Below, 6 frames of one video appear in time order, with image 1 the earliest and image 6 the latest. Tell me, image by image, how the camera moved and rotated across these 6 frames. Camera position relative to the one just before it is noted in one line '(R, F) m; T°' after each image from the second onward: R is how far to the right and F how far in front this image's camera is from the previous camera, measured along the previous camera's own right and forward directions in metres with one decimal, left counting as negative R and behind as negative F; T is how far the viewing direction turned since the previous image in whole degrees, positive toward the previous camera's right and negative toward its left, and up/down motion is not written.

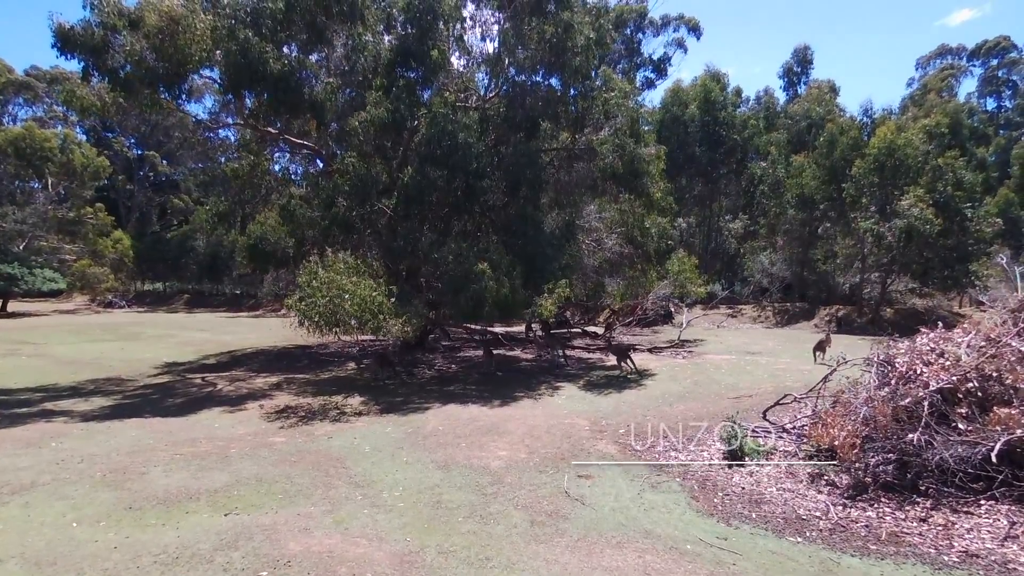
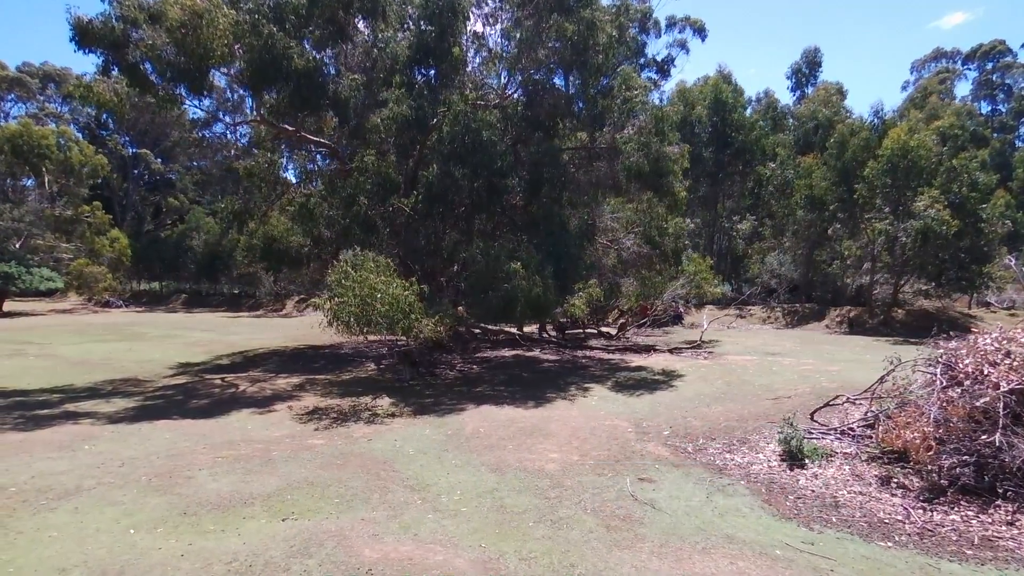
(-0.7, +0.2) m; +1°
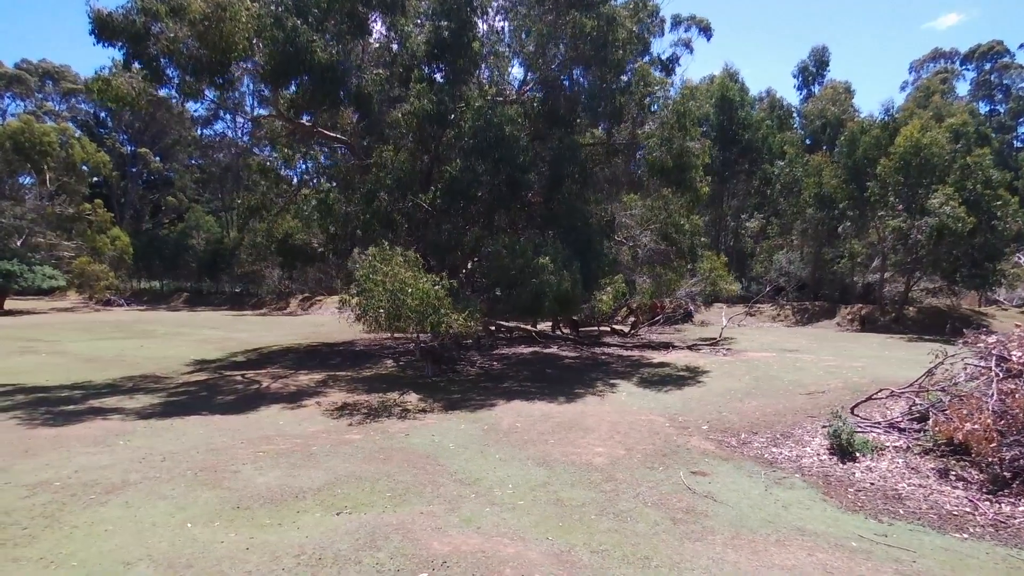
(-0.6, +0.1) m; 0°
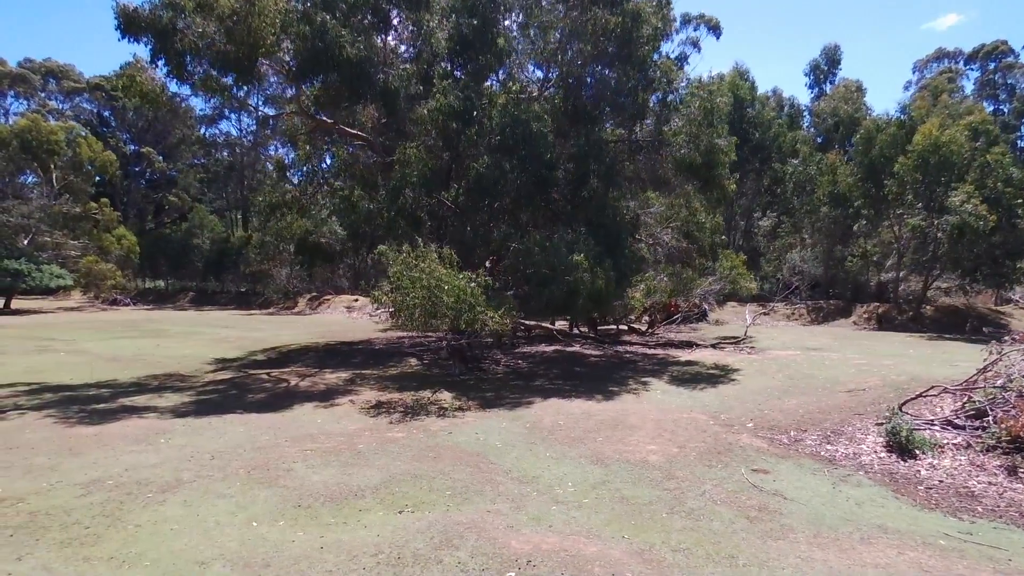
(-0.6, +0.1) m; 0°
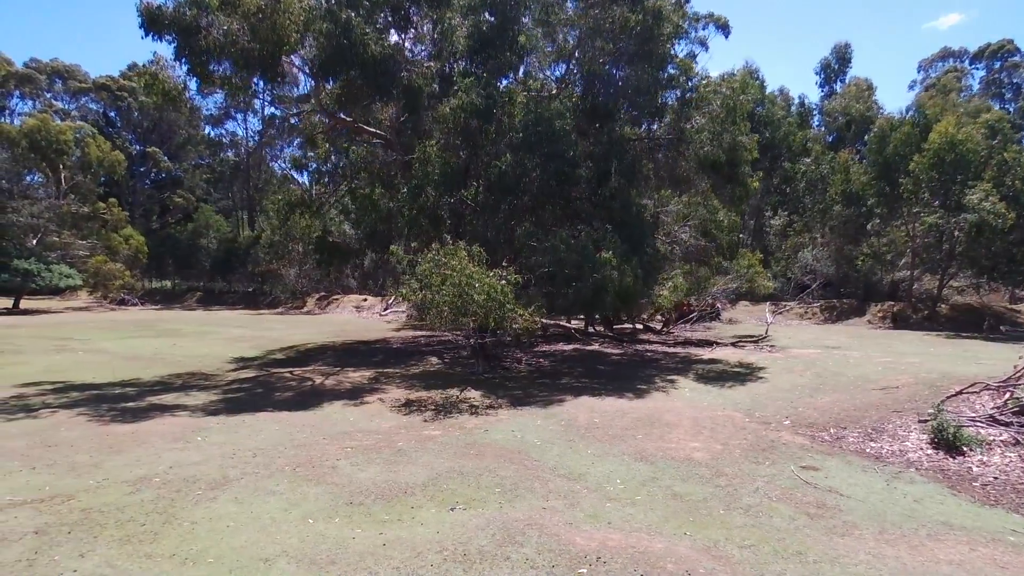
(-0.5, 0.0) m; 0°
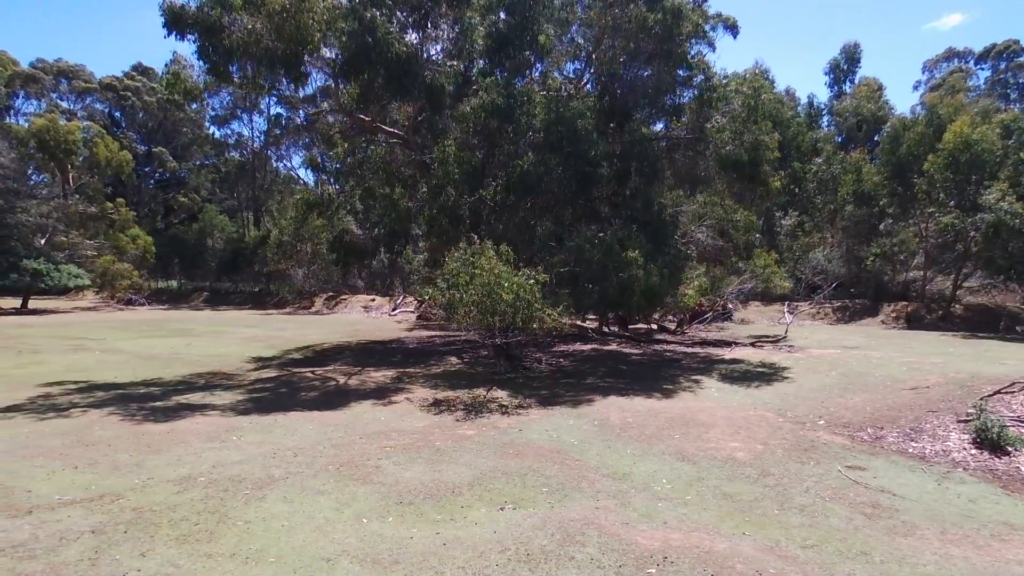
(-0.4, 0.0) m; 0°
